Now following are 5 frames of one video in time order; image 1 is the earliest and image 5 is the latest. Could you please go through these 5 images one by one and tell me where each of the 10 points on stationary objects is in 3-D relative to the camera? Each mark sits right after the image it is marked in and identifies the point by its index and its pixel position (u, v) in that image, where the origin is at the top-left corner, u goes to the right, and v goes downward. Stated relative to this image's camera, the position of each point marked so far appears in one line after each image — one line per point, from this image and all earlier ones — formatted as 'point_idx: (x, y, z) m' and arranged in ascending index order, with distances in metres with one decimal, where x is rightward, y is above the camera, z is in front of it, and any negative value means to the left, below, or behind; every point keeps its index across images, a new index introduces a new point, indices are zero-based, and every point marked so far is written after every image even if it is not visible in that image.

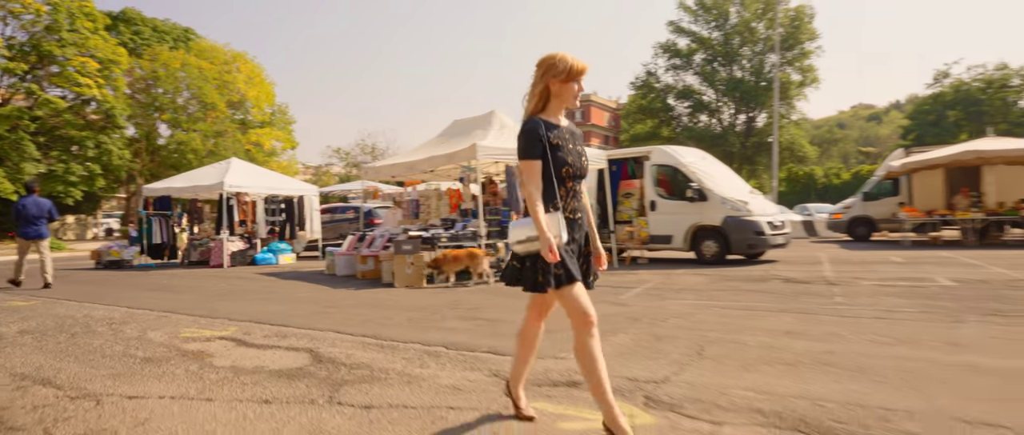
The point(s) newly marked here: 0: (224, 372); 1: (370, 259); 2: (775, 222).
0: (-2.1, -1.1, +4.6) m
1: (-2.6, -0.8, +11.4) m
2: (+5.7, -0.1, +13.4) m
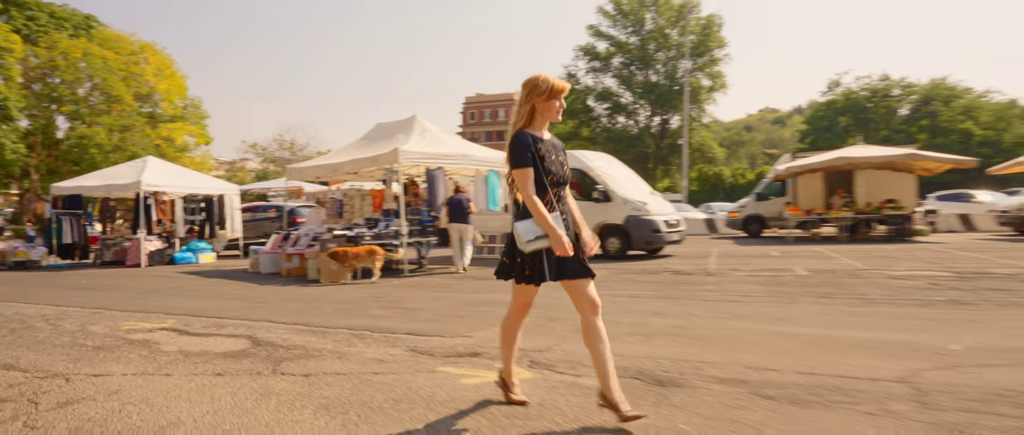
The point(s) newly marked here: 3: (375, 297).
0: (-2.9, -1.2, +5.2) m
1: (-4.2, -0.8, +12.0) m
2: (+3.8, -0.1, +15.0) m
3: (-1.9, -1.1, +8.4) m
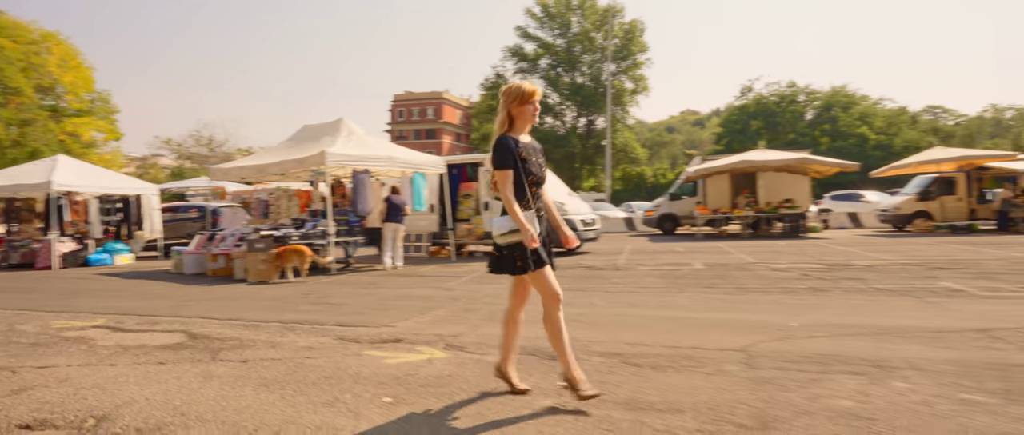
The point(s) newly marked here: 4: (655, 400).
0: (-3.6, -1.2, +5.6) m
1: (-5.7, -0.8, +12.2) m
2: (+1.9, -0.1, +16.0) m
3: (-3.0, -1.1, +8.9) m
4: (+0.9, -1.1, +3.7) m
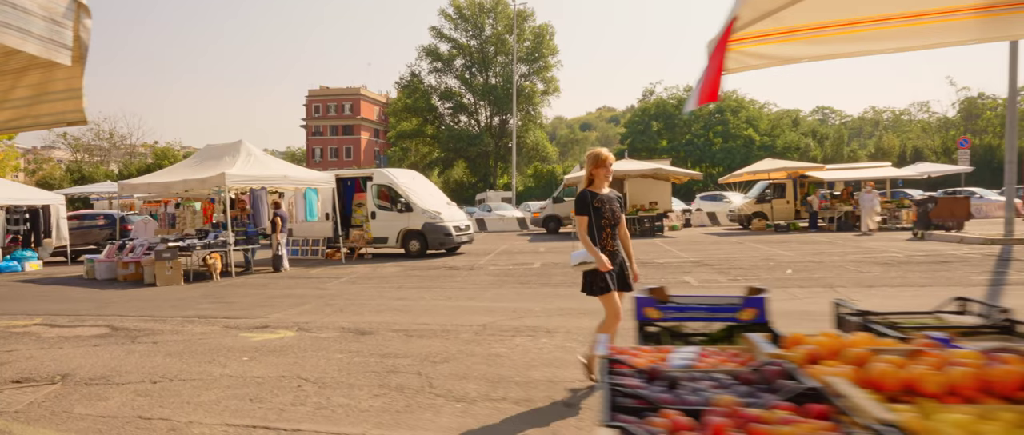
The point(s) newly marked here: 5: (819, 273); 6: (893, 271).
0: (-5.9, -1.6, +8.0) m
1: (-8.7, -1.1, +14.2) m
2: (-1.6, -0.3, +19.0) m
3: (-5.6, -1.4, +11.3) m
4: (-1.2, -1.4, +6.6) m
5: (+6.3, -1.2, +12.7) m
6: (+8.0, -1.1, +12.9) m
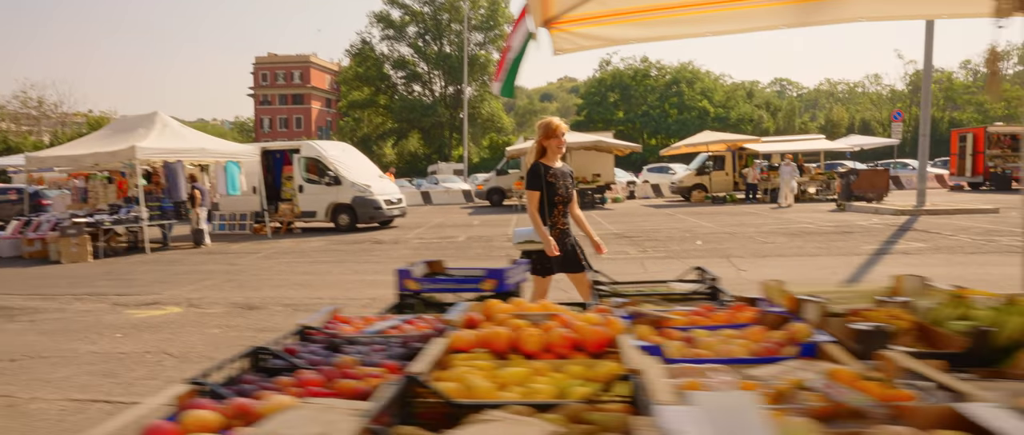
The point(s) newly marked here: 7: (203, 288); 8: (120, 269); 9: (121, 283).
0: (-7.3, -1.3, +7.8) m
1: (-10.5, -0.5, +13.8) m
2: (-3.7, +0.5, +19.0) m
3: (-7.3, -1.0, +11.1) m
4: (-2.5, -1.2, +6.7) m
5: (+4.6, -0.6, +13.3) m
6: (+6.2, -0.5, +13.6) m
7: (-4.4, -1.1, +9.0) m
8: (-7.1, -1.0, +11.2) m
9: (-6.0, -1.1, +9.5) m
